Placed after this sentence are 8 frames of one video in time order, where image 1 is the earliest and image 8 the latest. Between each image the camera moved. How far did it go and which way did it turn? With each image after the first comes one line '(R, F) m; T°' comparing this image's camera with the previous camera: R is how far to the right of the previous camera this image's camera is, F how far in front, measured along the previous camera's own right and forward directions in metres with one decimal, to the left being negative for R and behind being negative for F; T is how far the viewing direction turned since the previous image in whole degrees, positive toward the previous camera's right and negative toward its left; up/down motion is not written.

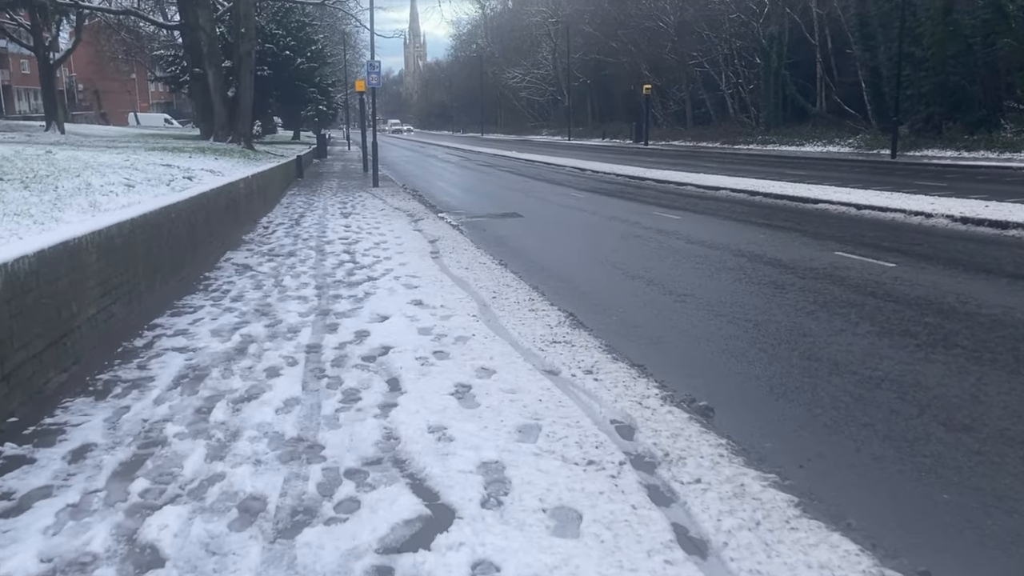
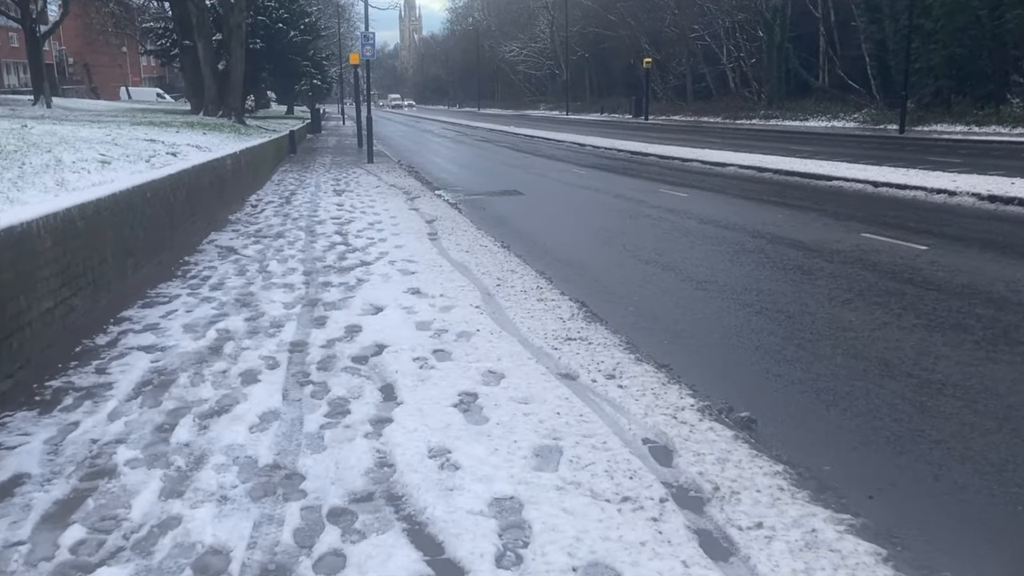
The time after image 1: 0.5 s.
(-0.1, +0.7) m; 0°
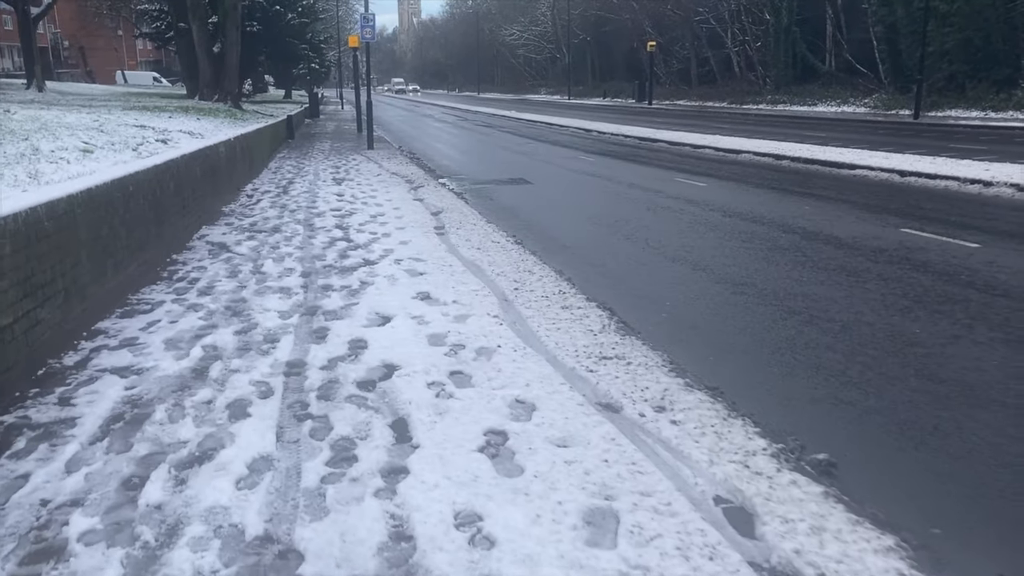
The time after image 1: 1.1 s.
(-0.2, +0.7) m; 0°
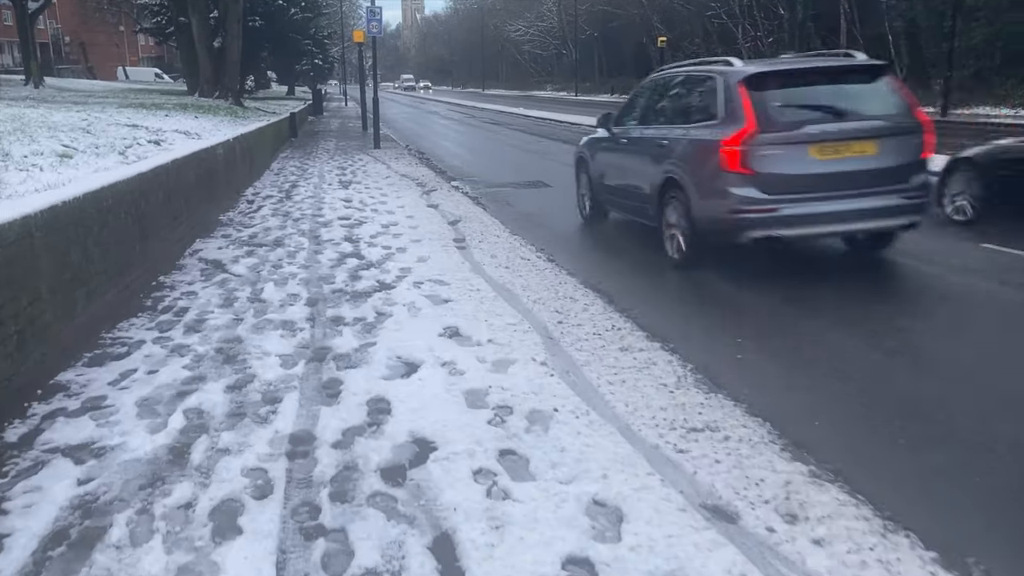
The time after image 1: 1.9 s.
(-0.3, +1.1) m; 0°
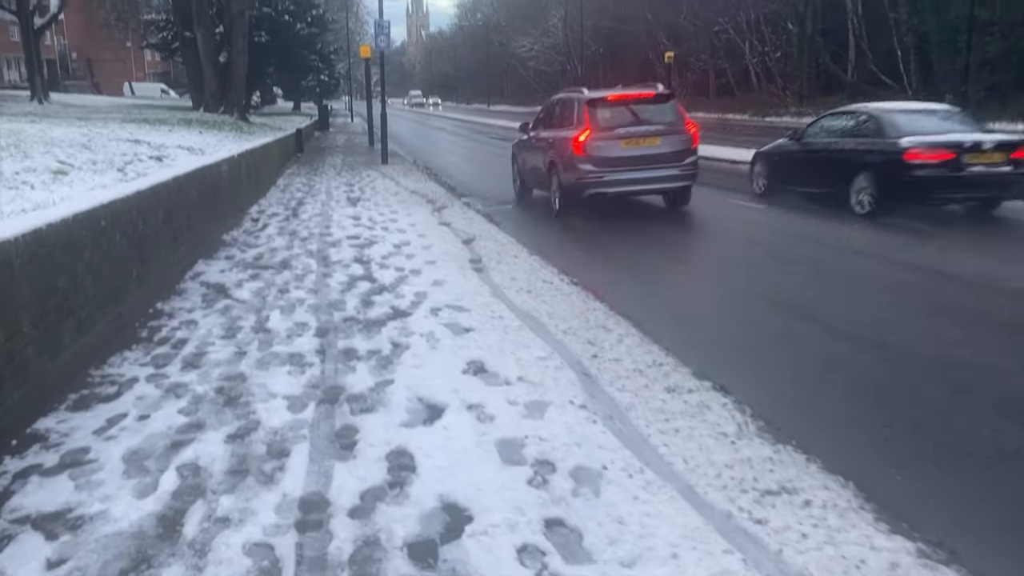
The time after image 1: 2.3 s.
(-0.2, +0.5) m; 0°
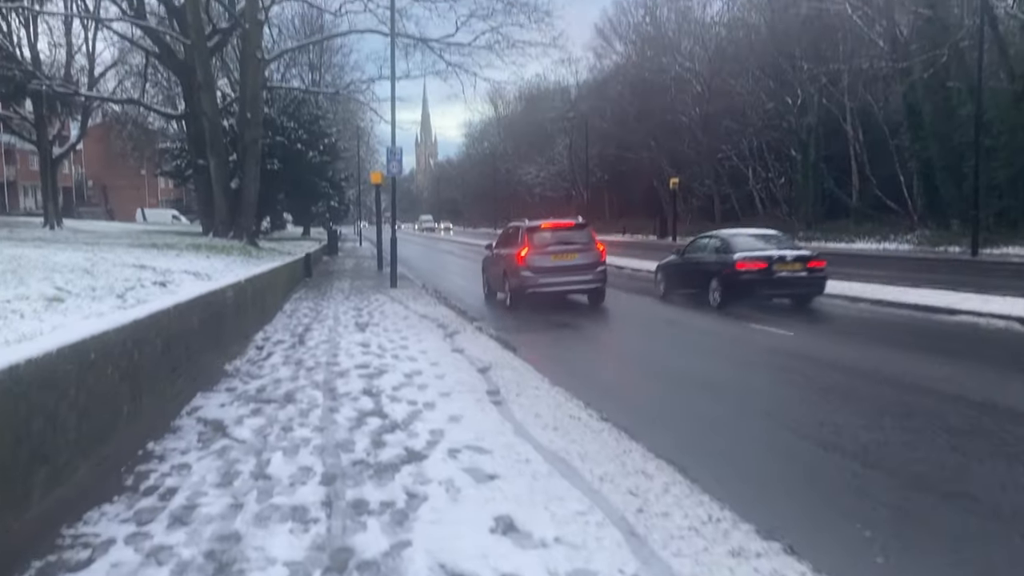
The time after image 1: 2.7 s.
(-0.1, +0.5) m; 0°
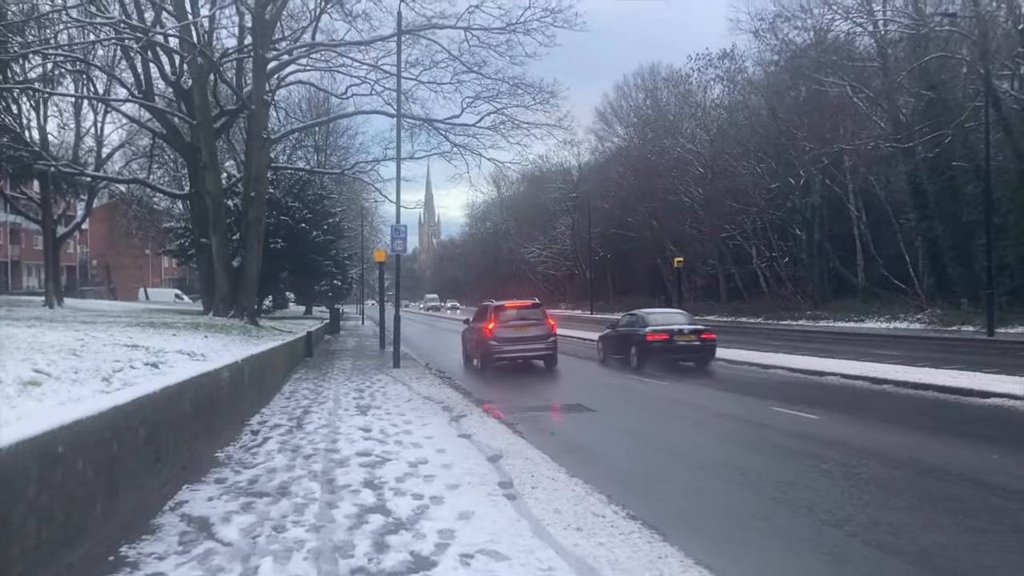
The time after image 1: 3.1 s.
(-0.1, +0.6) m; 0°
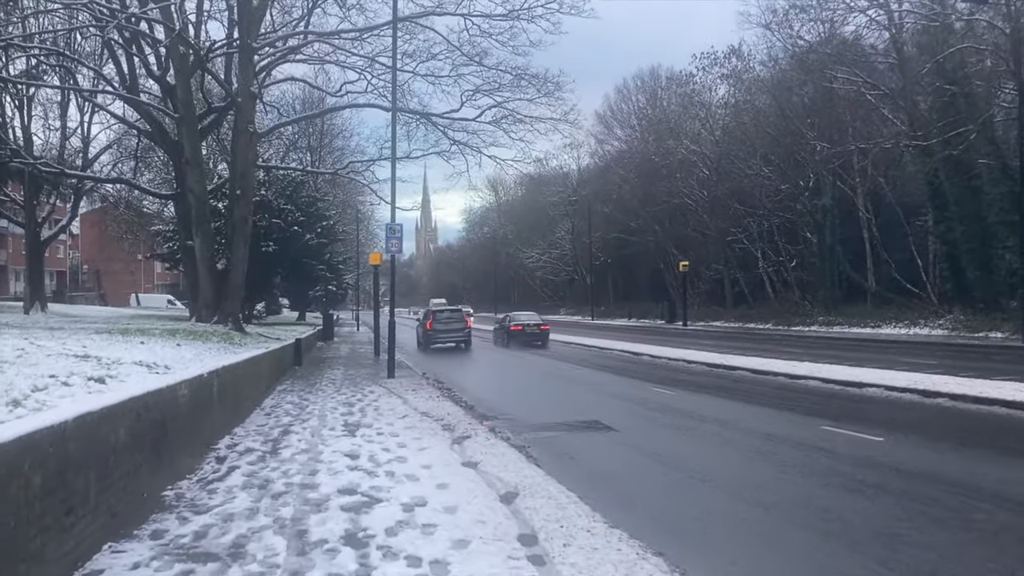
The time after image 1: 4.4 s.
(-0.2, +1.8) m; 0°
